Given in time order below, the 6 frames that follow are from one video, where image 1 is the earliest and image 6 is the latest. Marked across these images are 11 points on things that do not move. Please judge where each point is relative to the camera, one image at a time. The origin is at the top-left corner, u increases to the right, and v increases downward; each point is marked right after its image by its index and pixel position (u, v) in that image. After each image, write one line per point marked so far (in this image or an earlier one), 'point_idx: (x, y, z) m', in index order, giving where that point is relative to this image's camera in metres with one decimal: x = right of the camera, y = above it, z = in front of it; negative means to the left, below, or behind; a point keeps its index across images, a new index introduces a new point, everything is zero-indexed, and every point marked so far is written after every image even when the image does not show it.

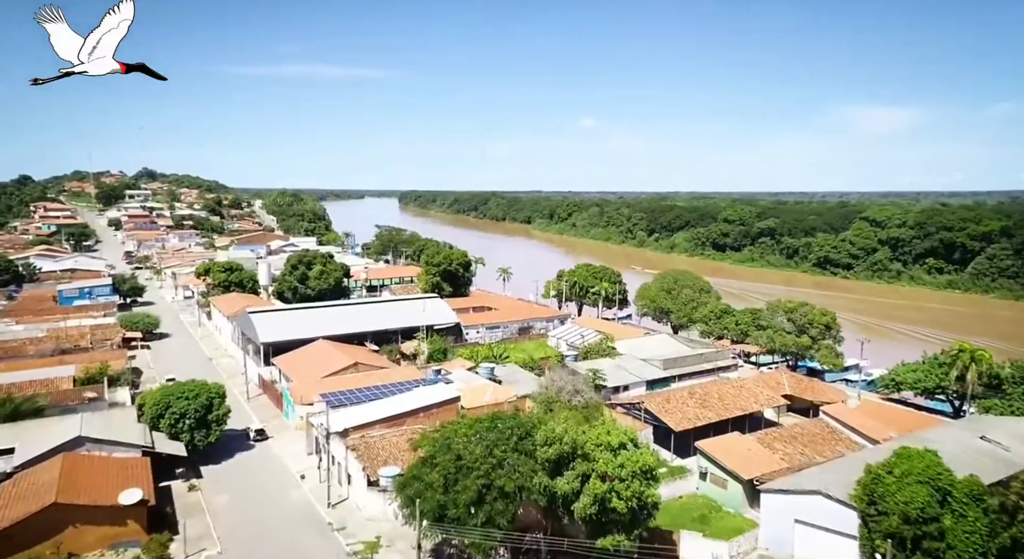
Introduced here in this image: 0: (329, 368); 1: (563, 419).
0: (-5.6, -2.7, +19.7) m
1: (+1.0, -2.6, +11.6) m
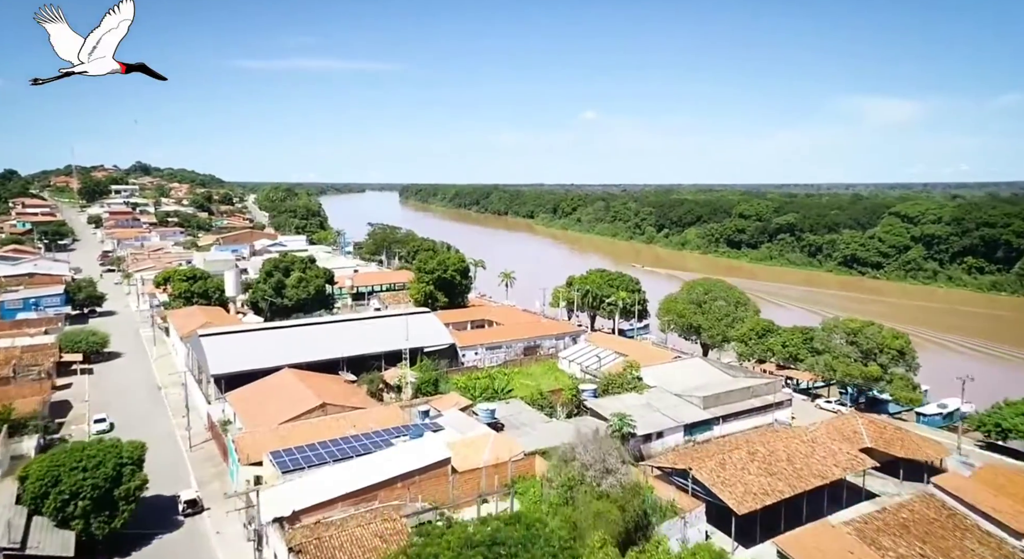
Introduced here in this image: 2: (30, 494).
0: (-5.5, -3.2, +15.9) m
1: (+1.0, -3.2, +7.7) m
2: (-8.3, -3.7, +11.1) m
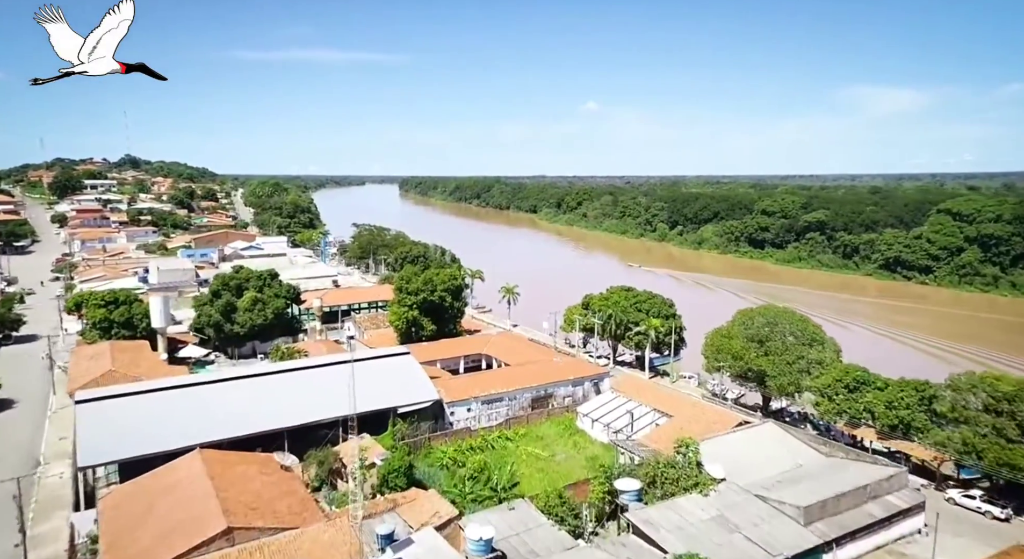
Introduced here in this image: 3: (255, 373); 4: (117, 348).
0: (-5.4, -4.1, +10.4) m
1: (+1.1, -4.2, +2.2) m
2: (-8.2, -4.7, +5.6) m
3: (-6.3, -2.4, +15.9) m
4: (-11.5, -2.0, +18.7) m
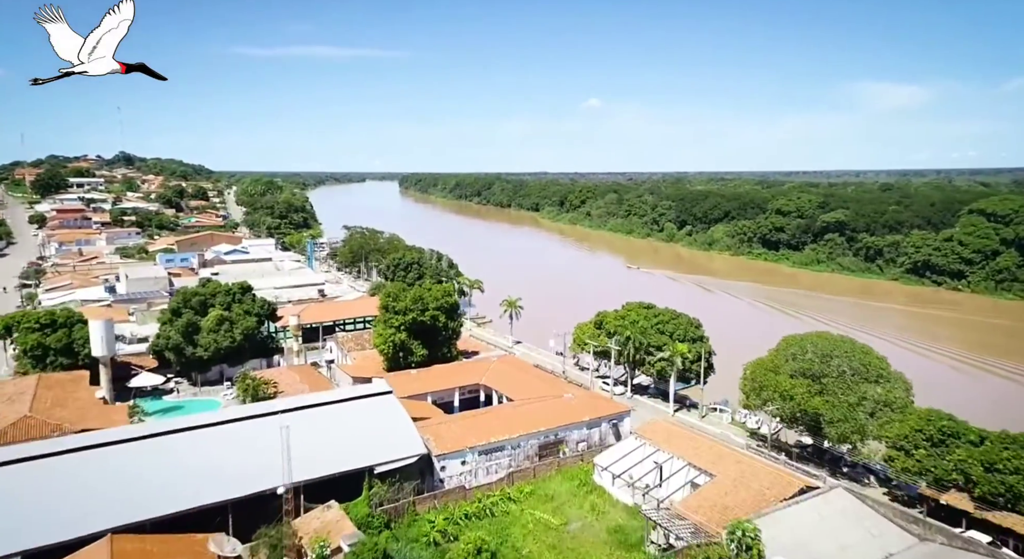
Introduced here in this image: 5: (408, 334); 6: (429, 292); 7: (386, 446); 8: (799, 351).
0: (-5.3, -4.7, +7.4) m
1: (+1.2, -4.8, -0.7) m
2: (-8.1, -5.3, +2.6) m
3: (-6.2, -2.9, +12.9) m
4: (-11.5, -2.5, +15.7) m
5: (-3.2, -1.7, +19.6) m
6: (-2.6, -0.4, +19.7) m
7: (-2.6, -3.4, +13.2) m
8: (+6.9, -1.7, +15.4) m
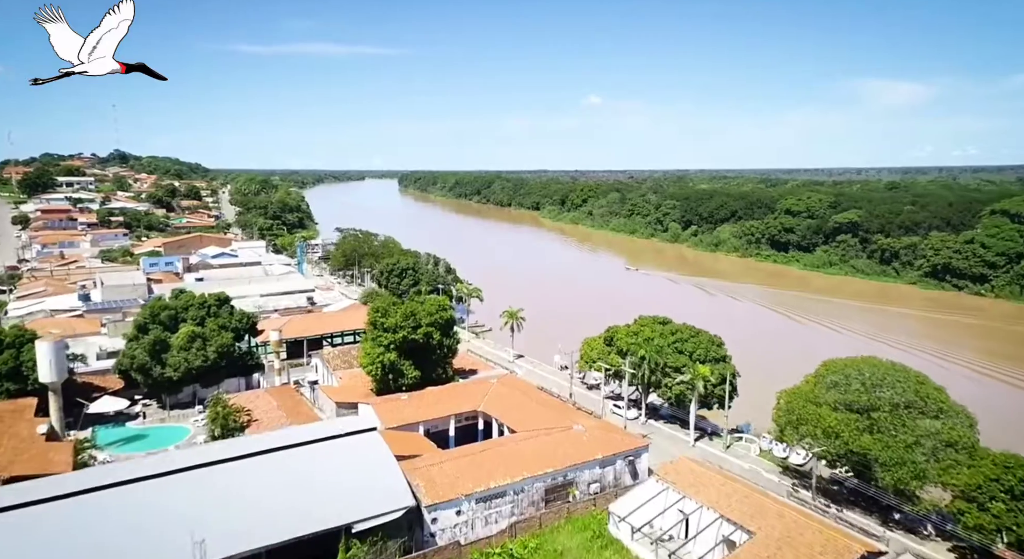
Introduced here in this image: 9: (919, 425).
0: (-5.3, -5.1, +5.5) m
1: (+1.2, -5.3, -2.7) m
2: (-8.1, -5.7, +0.7) m
3: (-6.2, -3.3, +10.9) m
4: (-11.4, -2.9, +13.8) m
5: (-3.1, -2.0, +17.7) m
6: (-2.5, -0.7, +17.7) m
7: (-2.5, -3.8, +11.3) m
8: (+6.9, -2.1, +13.4) m
9: (+7.8, -2.8, +12.3) m
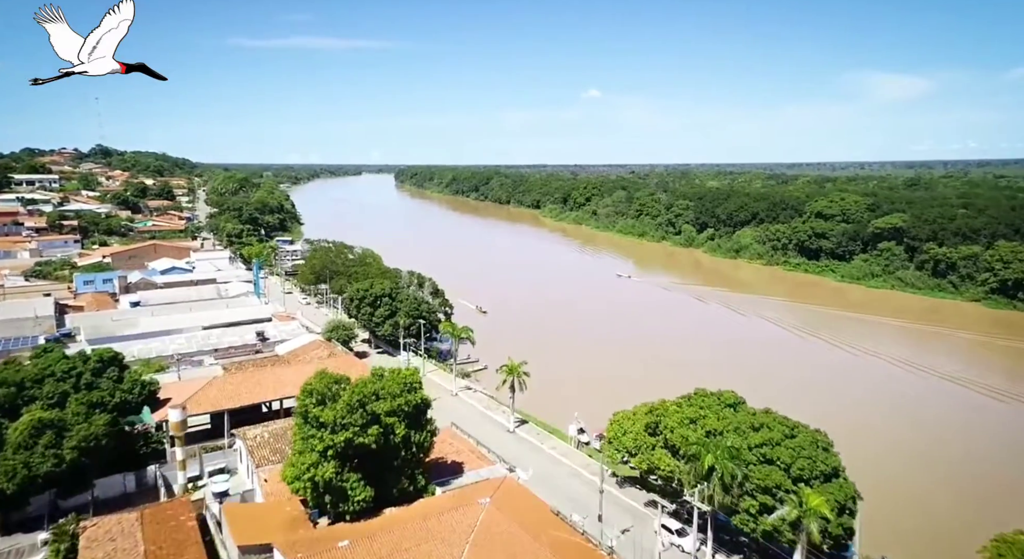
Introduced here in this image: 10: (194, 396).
0: (-5.2, -6.5, -0.6) m
1: (+1.3, -6.7, -8.7) m
2: (-8.0, -7.1, -5.4) m
3: (-6.1, -4.6, +4.9) m
4: (-11.4, -4.2, +7.7) m
5: (-3.1, -3.3, +11.6) m
6: (-2.5, -2.0, +11.6) m
7: (-2.5, -5.1, +5.2) m
8: (+7.0, -3.4, +7.3) m
9: (+7.8, -4.1, +6.3) m
10: (-7.9, -2.9, +16.3) m
